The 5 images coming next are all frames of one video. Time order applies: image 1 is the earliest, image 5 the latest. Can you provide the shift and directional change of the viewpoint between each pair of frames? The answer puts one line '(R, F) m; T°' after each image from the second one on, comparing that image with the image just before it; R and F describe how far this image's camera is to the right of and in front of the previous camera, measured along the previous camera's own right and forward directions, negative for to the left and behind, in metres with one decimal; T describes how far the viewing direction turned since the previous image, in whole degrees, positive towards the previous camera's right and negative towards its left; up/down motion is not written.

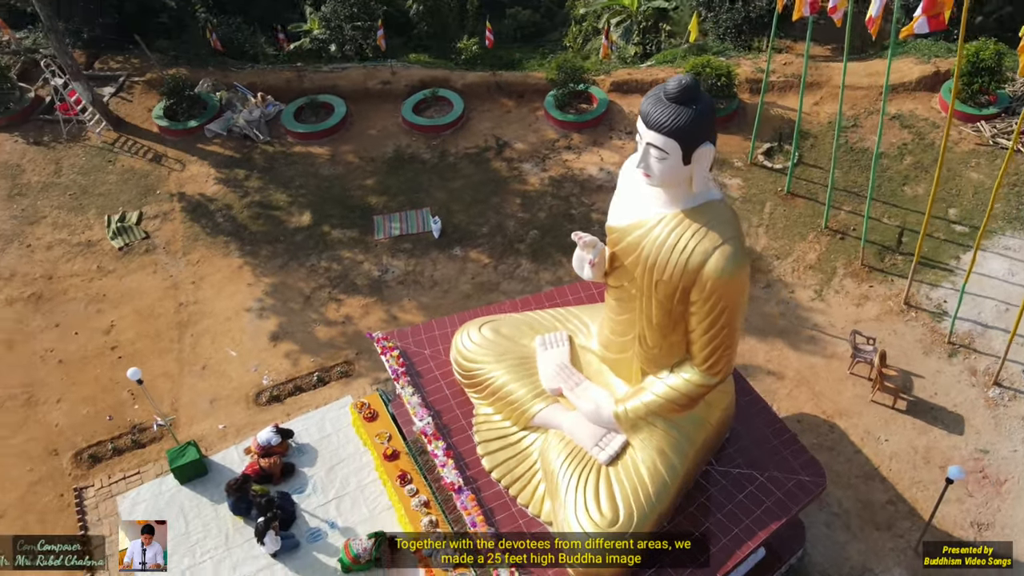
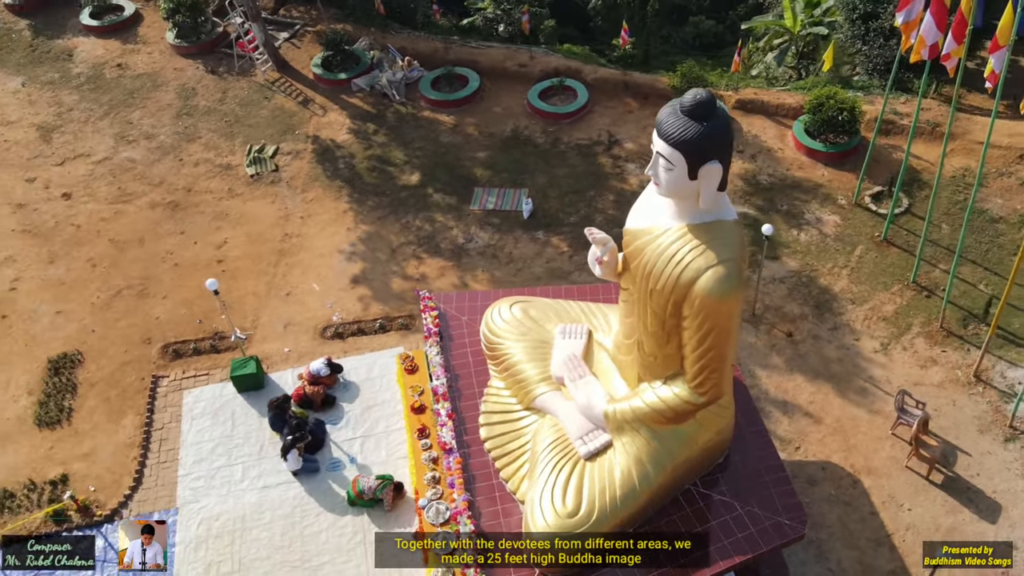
(+1.5, -0.2) m; -11°
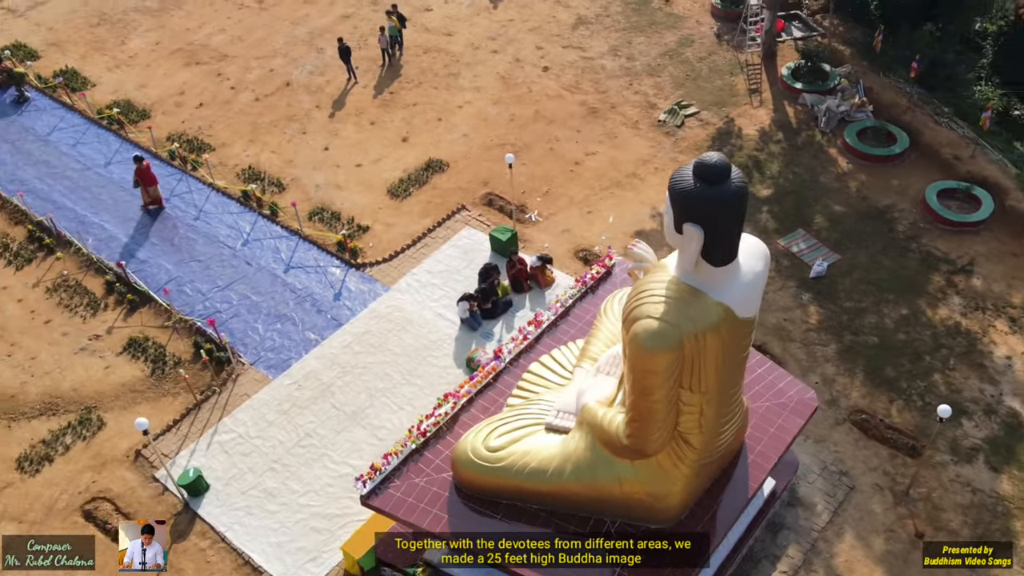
(+4.5, +0.5) m; -33°
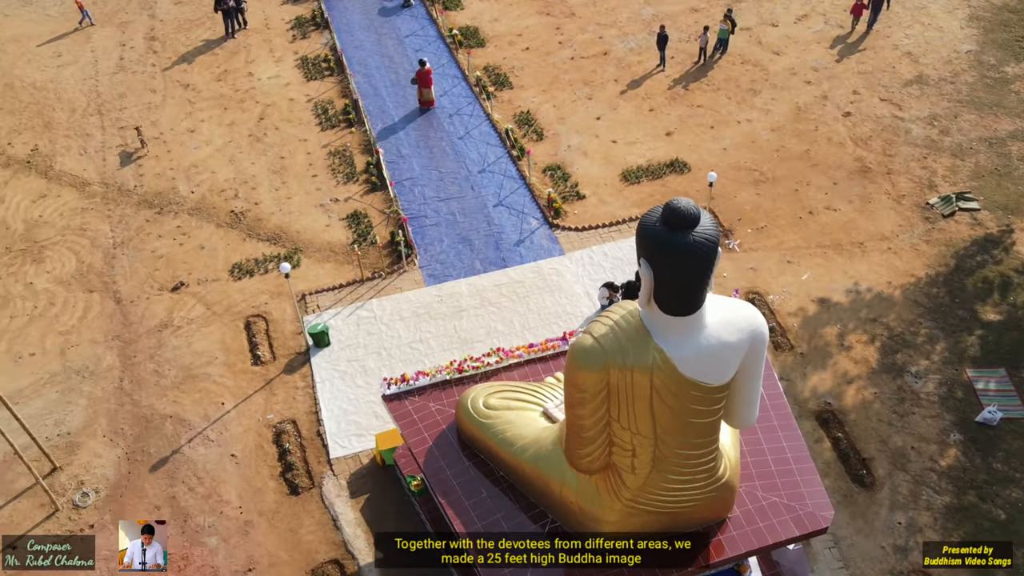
(+3.1, +0.2) m; -22°
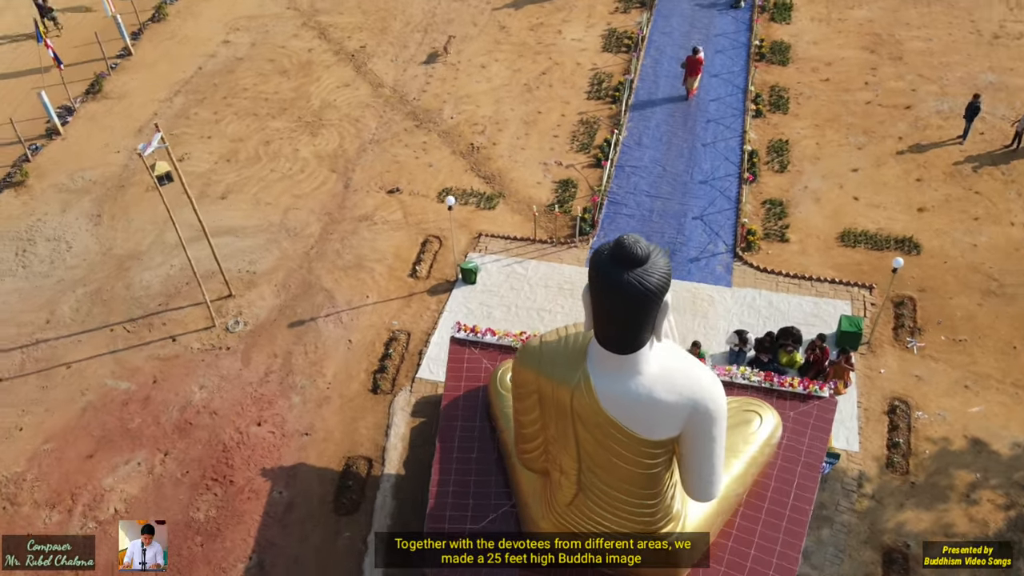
(+2.8, +0.3) m; -21°
